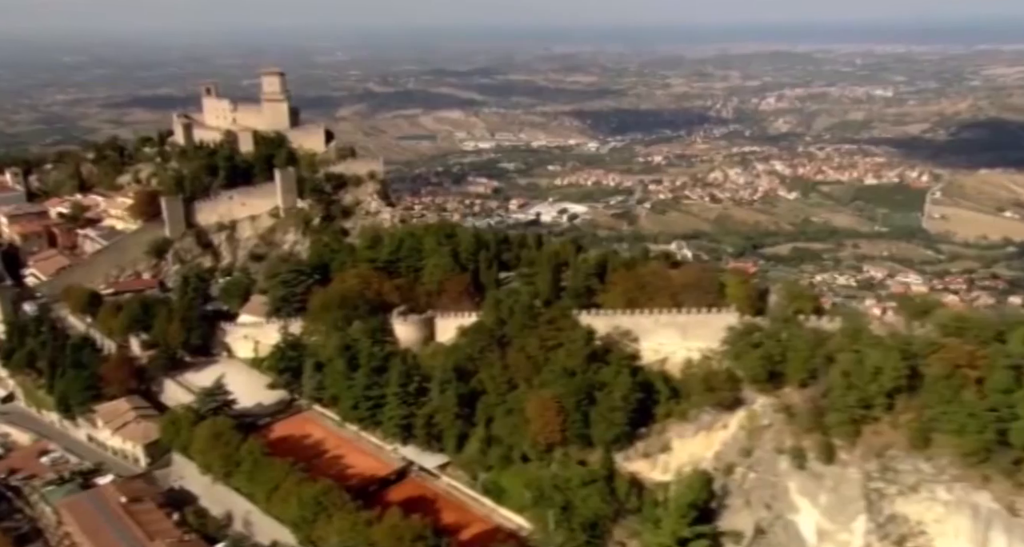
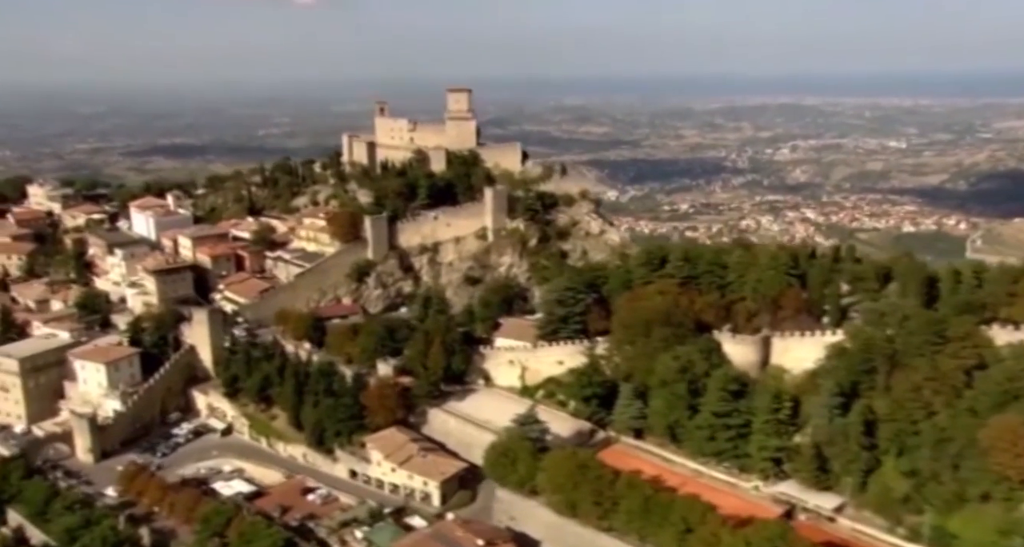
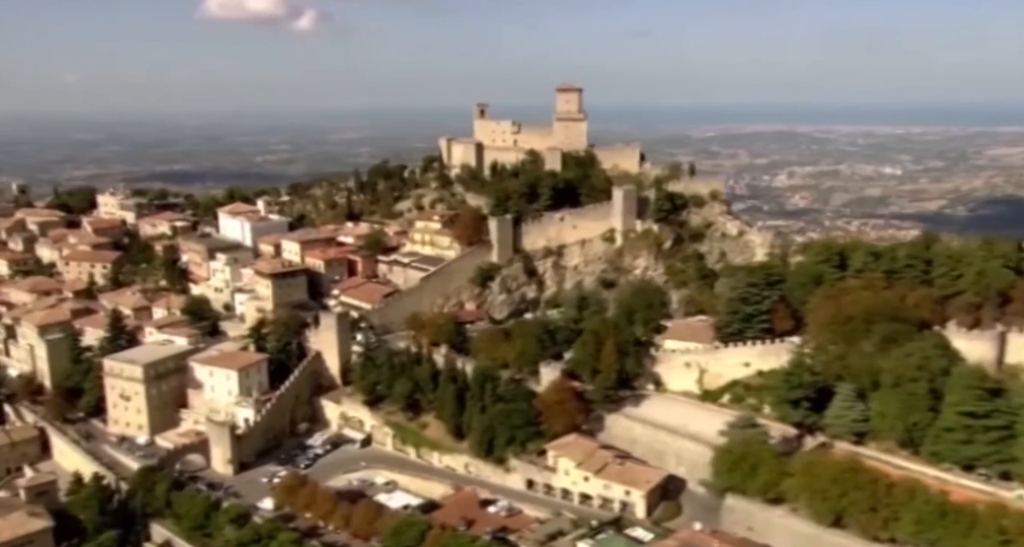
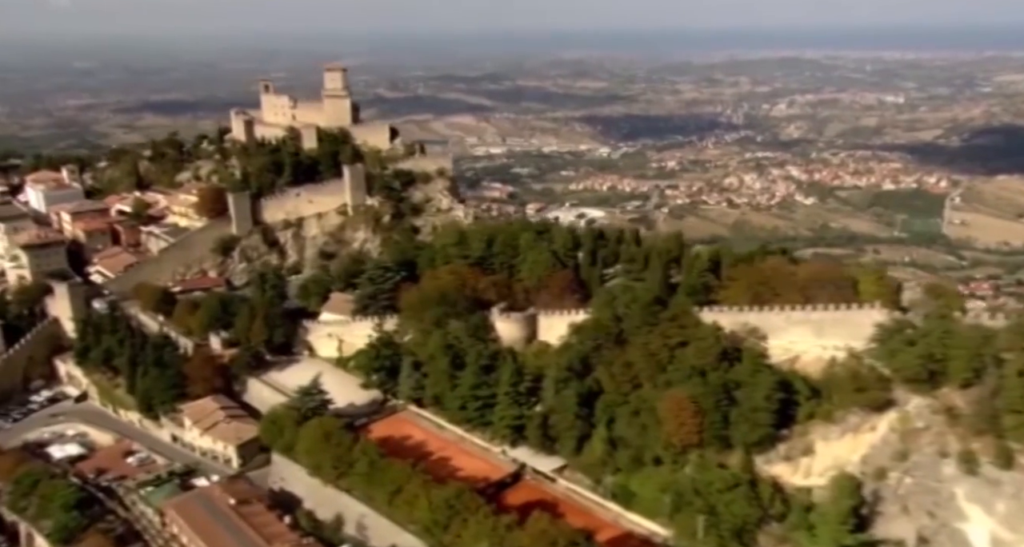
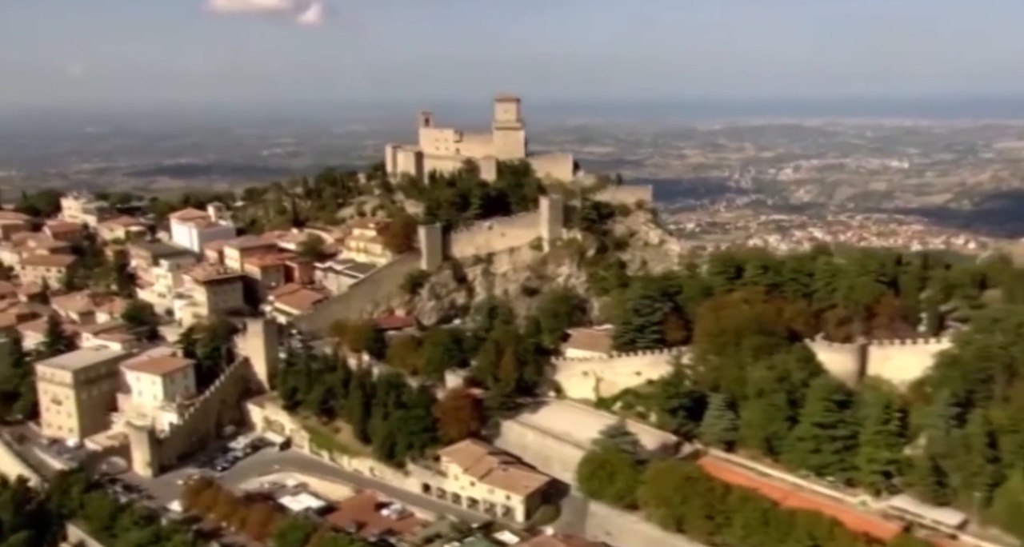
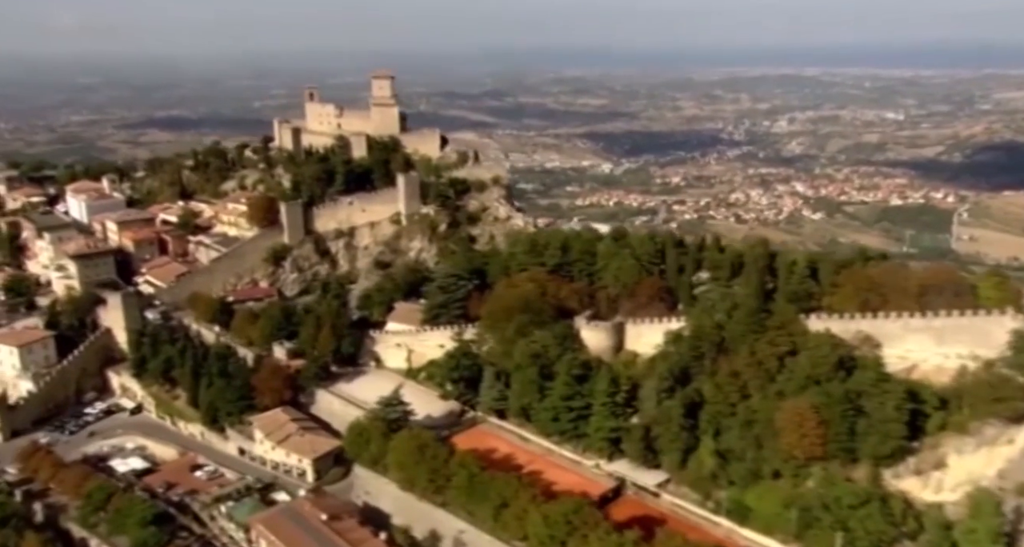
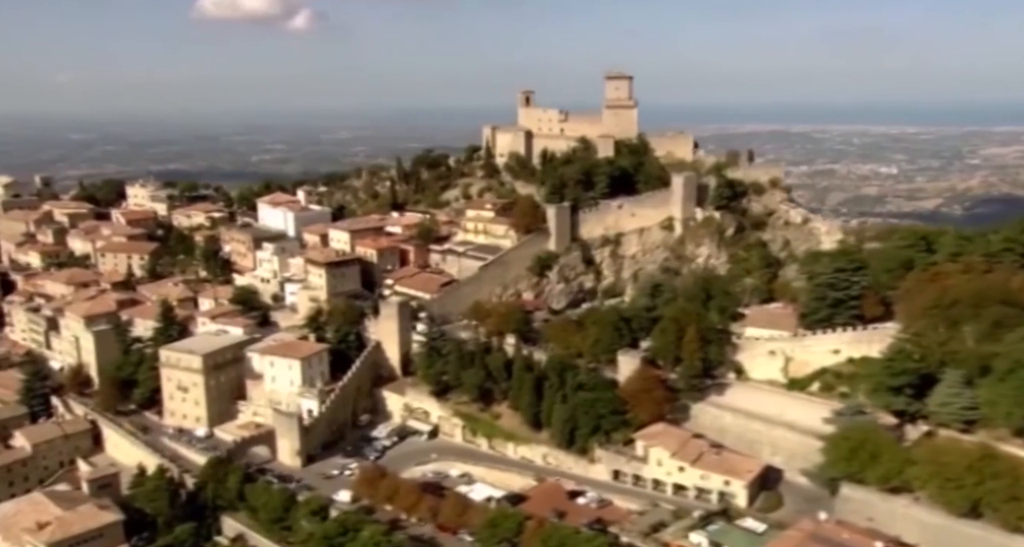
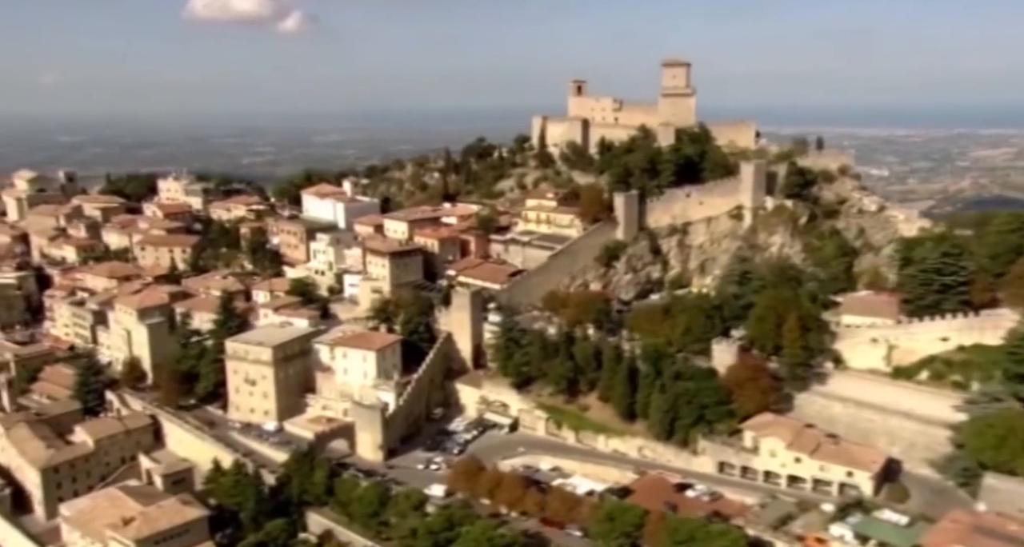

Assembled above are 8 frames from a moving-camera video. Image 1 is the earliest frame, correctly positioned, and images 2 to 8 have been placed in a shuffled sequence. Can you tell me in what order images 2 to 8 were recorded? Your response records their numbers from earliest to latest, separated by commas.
4, 6, 2, 5, 3, 7, 8
